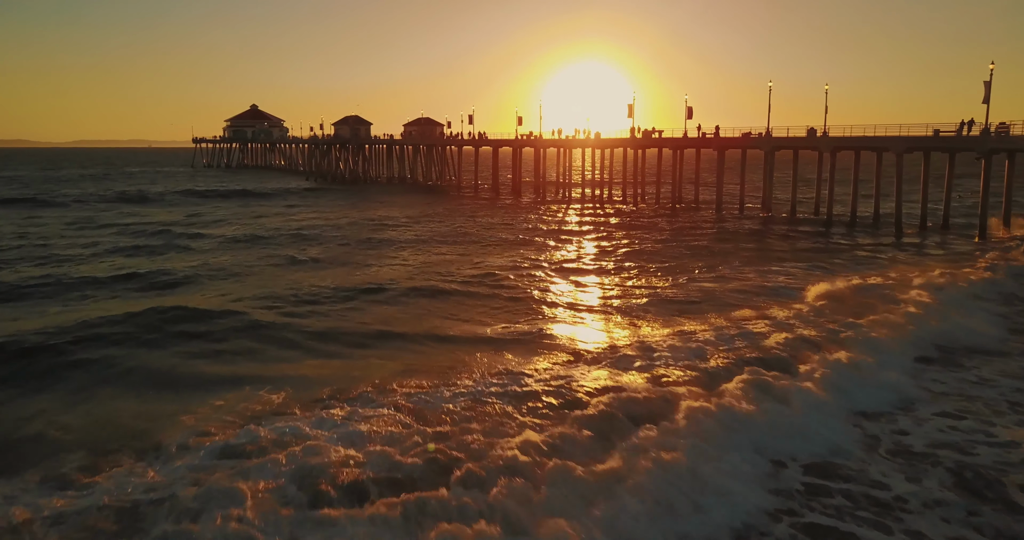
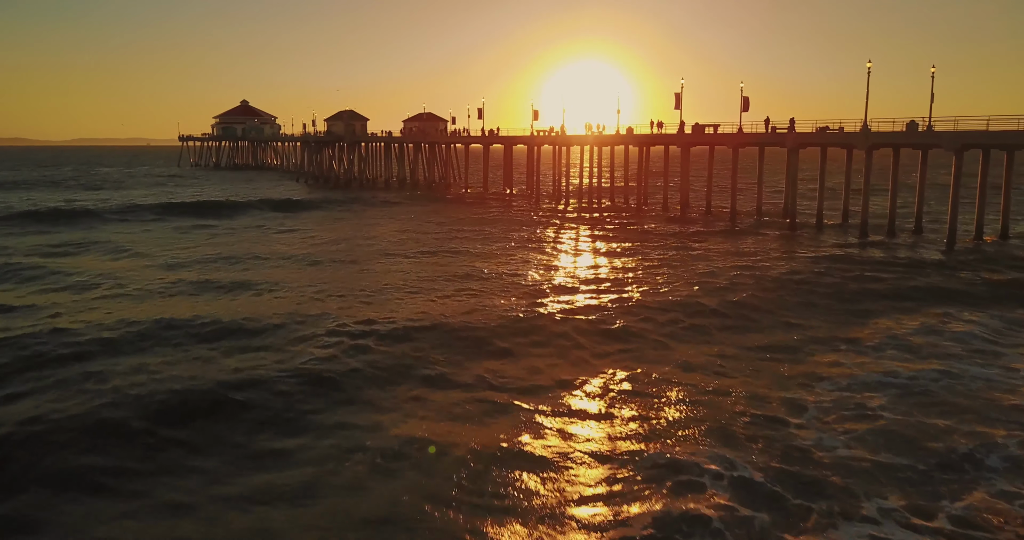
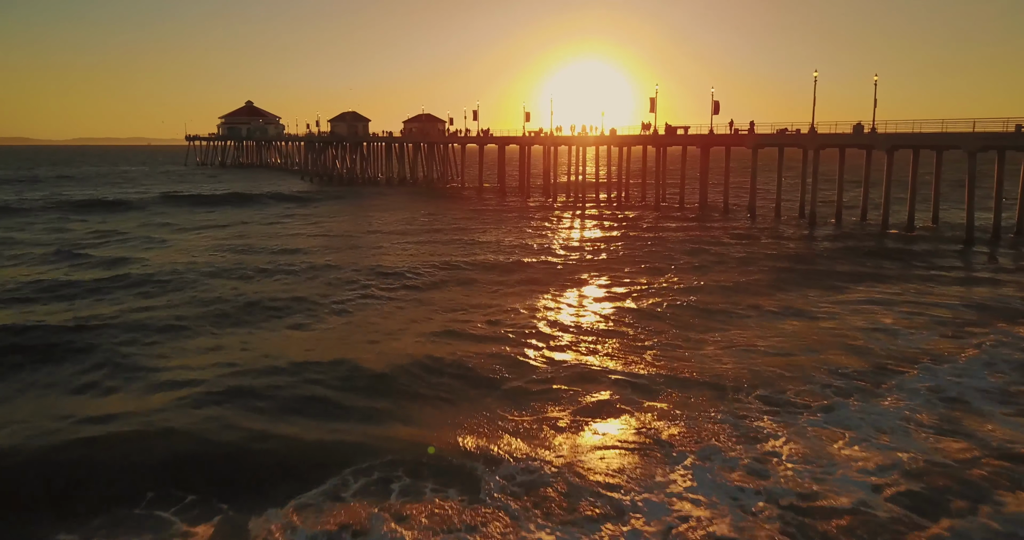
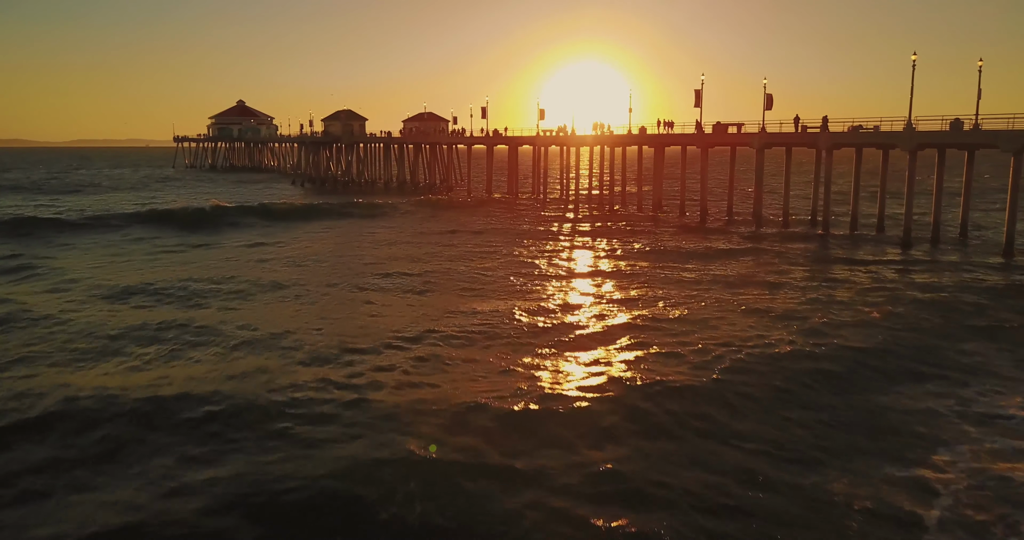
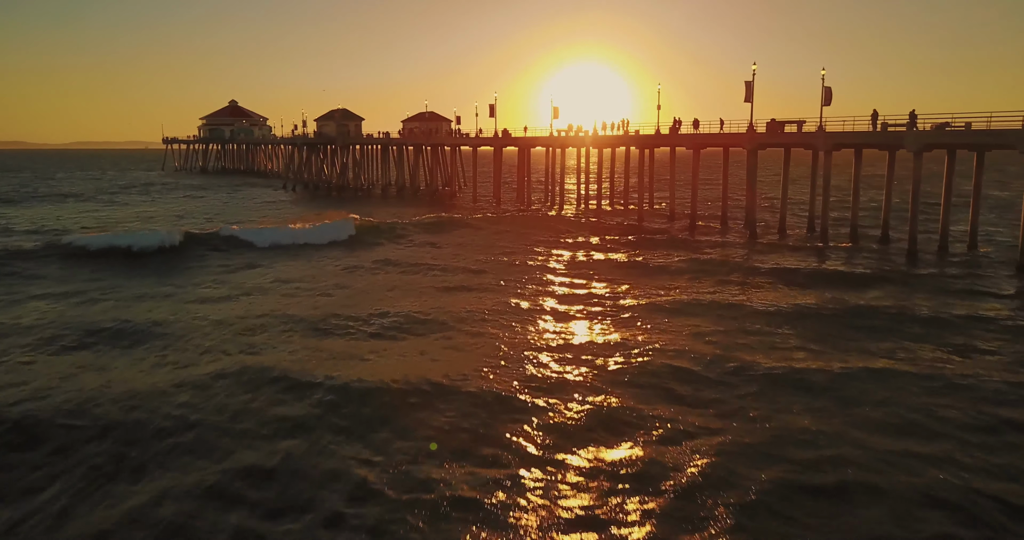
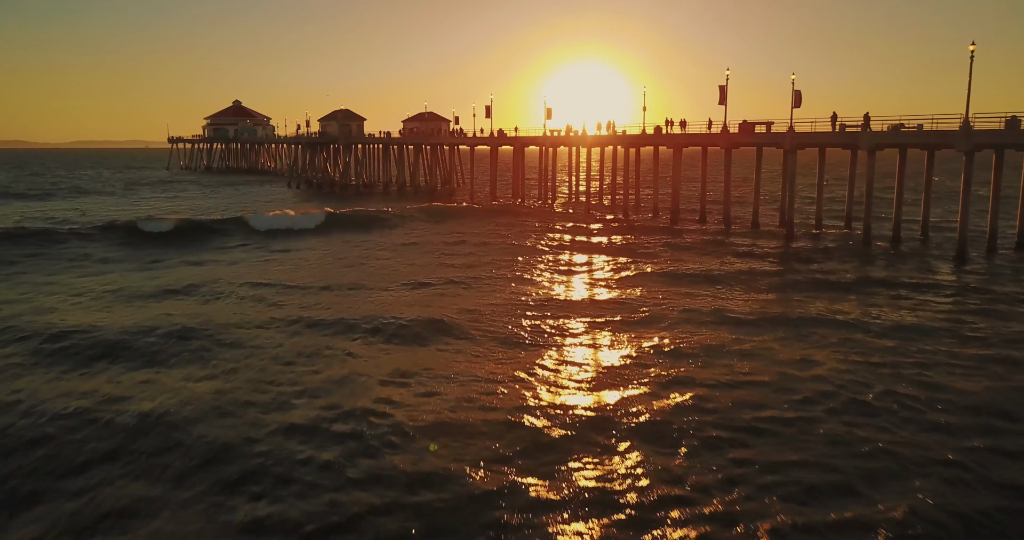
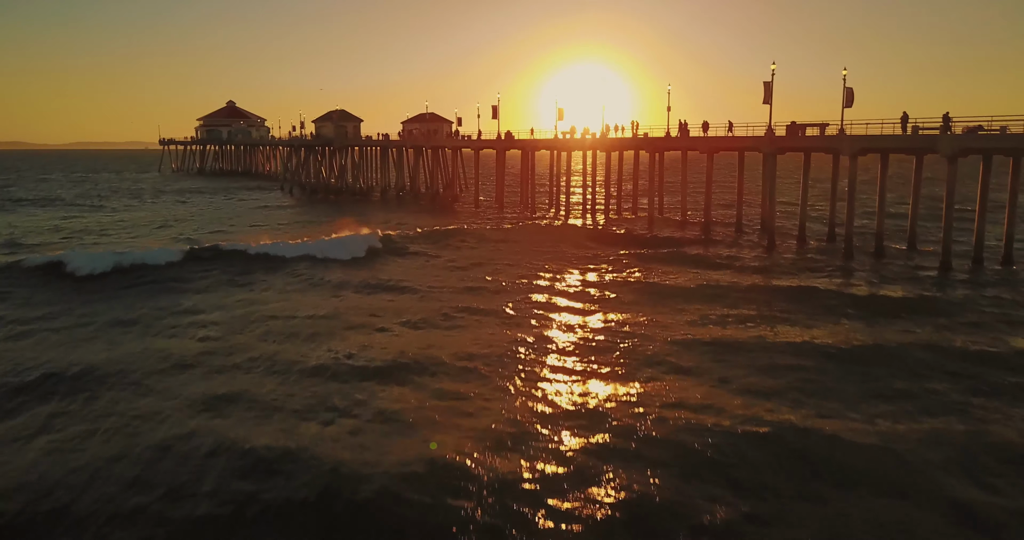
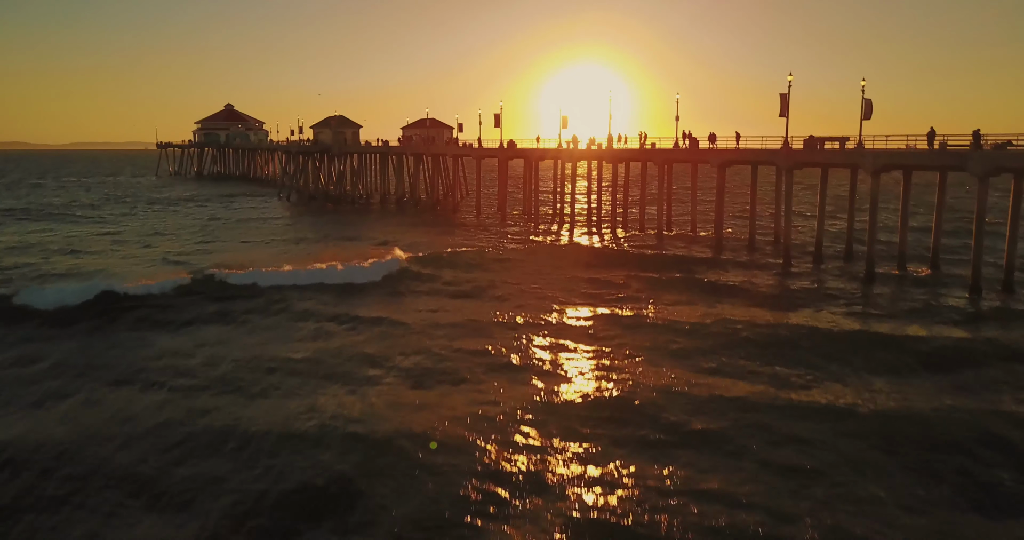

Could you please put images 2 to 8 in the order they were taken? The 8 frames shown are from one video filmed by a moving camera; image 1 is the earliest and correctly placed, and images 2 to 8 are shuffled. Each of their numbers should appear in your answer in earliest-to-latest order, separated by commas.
3, 2, 4, 6, 5, 7, 8
